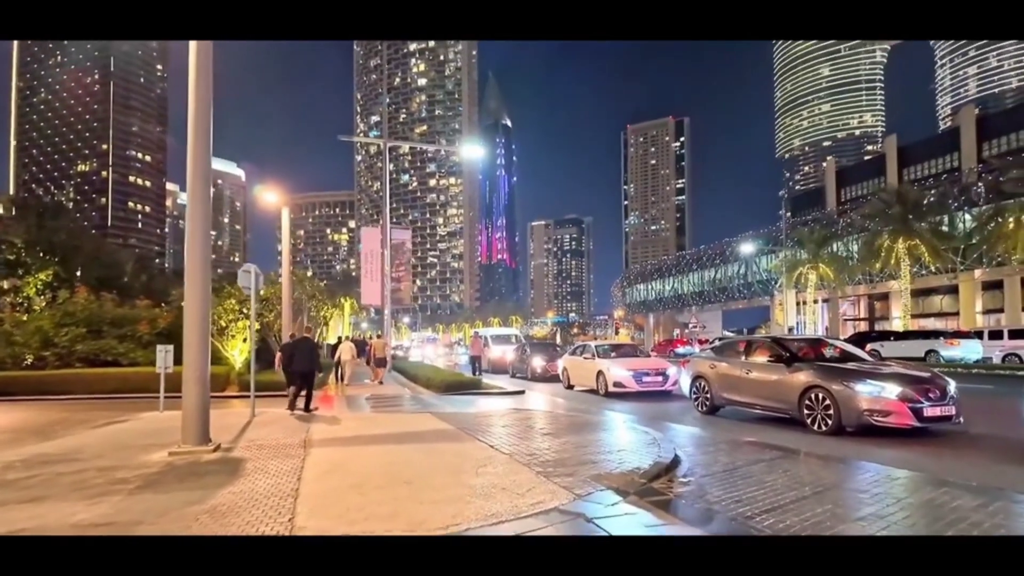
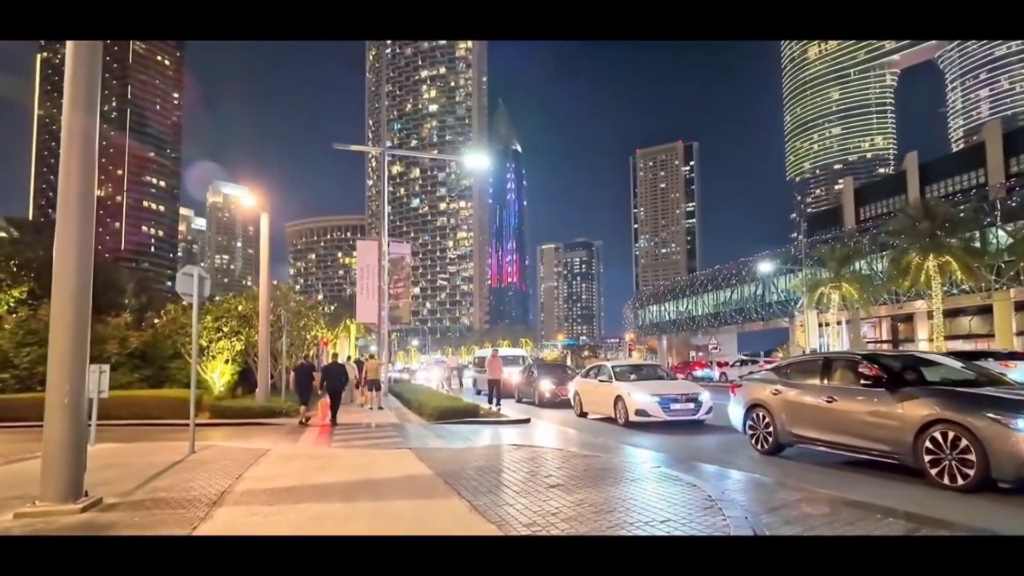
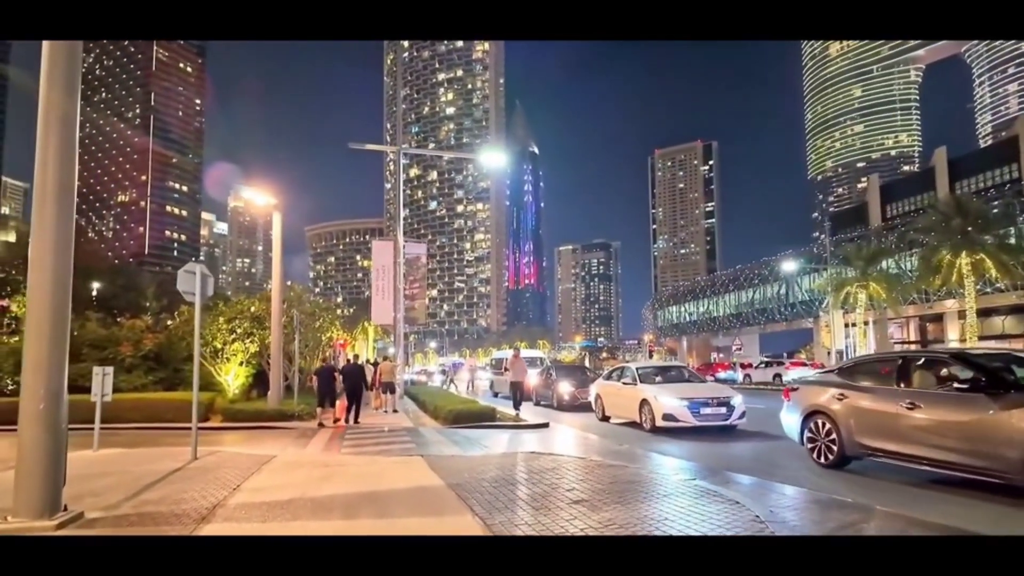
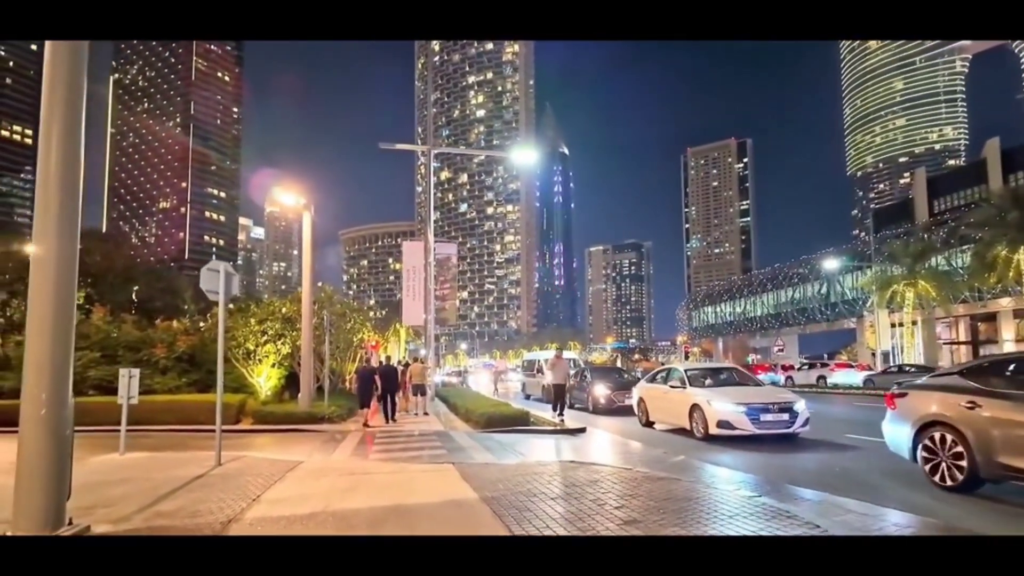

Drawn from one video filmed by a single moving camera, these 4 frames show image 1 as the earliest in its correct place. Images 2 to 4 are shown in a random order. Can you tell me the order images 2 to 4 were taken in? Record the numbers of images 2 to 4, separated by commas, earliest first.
2, 3, 4
